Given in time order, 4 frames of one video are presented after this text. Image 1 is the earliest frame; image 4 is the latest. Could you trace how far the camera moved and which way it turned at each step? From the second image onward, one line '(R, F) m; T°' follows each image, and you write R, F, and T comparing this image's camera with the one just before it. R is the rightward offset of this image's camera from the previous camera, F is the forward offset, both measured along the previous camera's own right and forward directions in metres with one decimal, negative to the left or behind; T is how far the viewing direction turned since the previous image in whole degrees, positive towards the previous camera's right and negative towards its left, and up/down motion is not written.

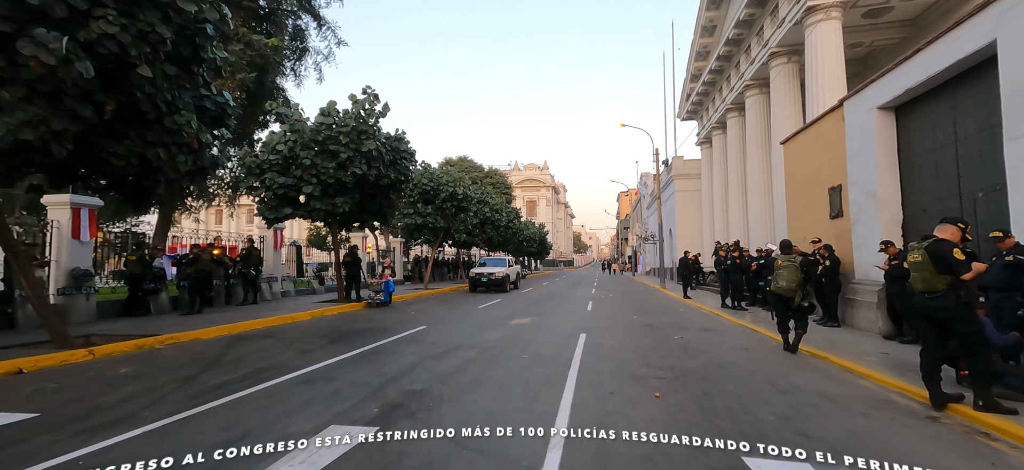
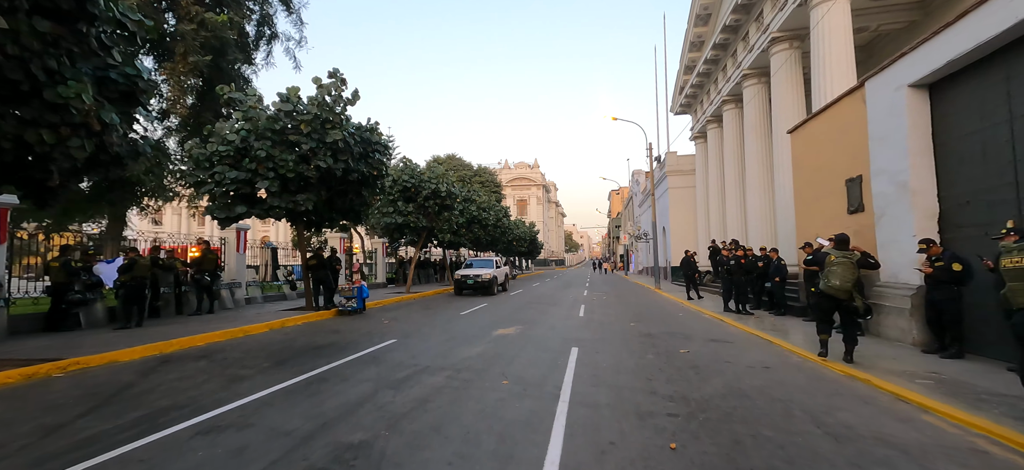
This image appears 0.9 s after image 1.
(+0.2, +1.2) m; +1°
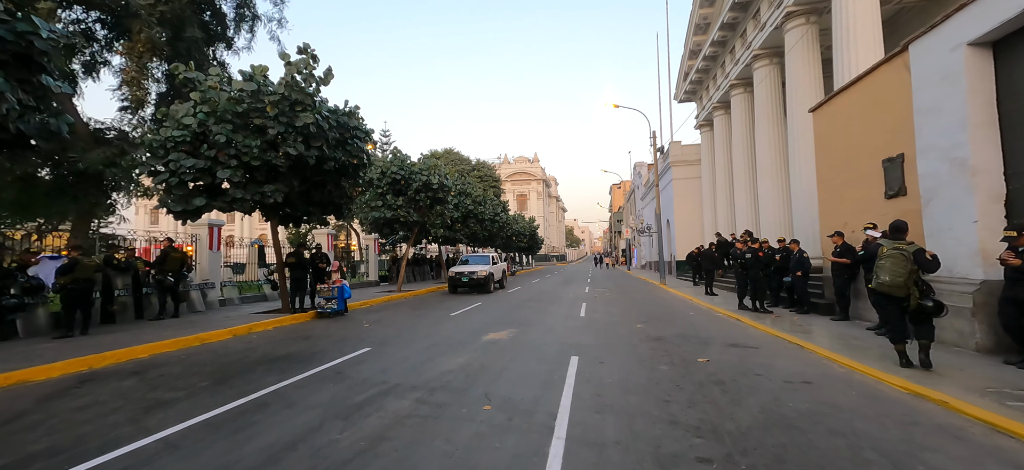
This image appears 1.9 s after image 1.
(+0.2, +1.1) m; 0°
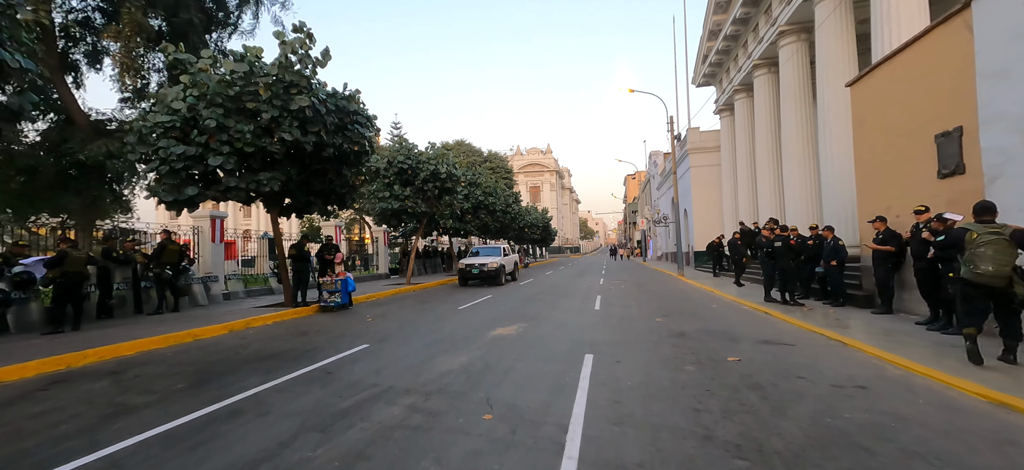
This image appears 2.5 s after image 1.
(+0.1, +0.7) m; -2°
